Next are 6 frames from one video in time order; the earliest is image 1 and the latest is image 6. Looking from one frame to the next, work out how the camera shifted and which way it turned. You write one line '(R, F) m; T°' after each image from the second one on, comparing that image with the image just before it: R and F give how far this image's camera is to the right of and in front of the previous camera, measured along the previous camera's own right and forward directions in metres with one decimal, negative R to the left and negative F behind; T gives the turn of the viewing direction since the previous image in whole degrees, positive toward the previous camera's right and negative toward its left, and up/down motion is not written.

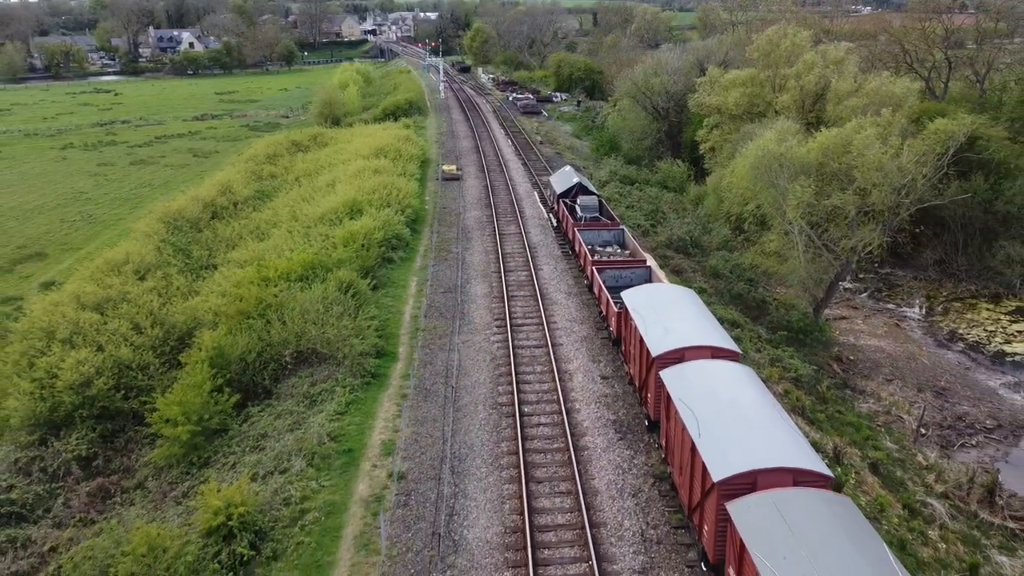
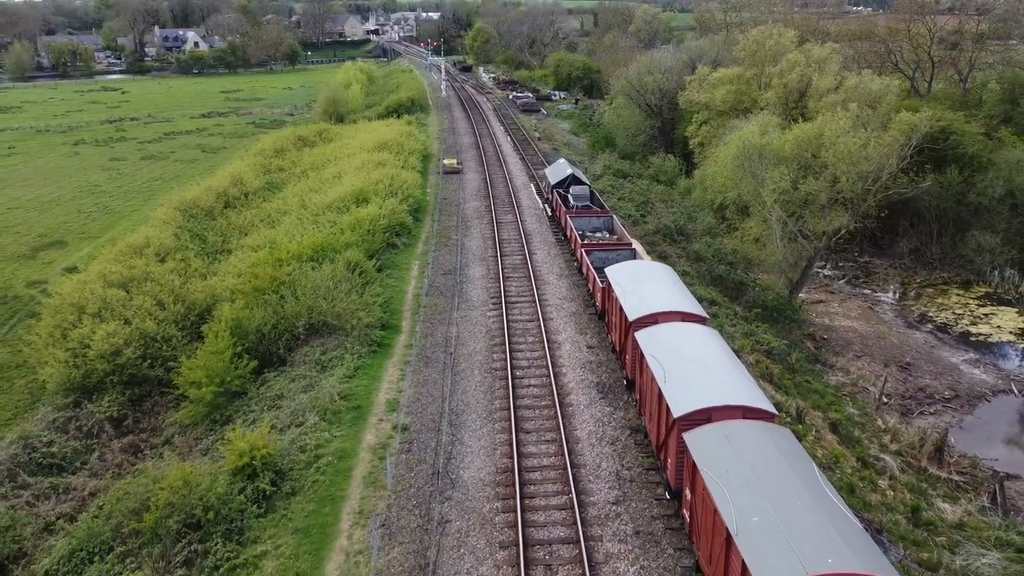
(+0.2, -2.0) m; 0°
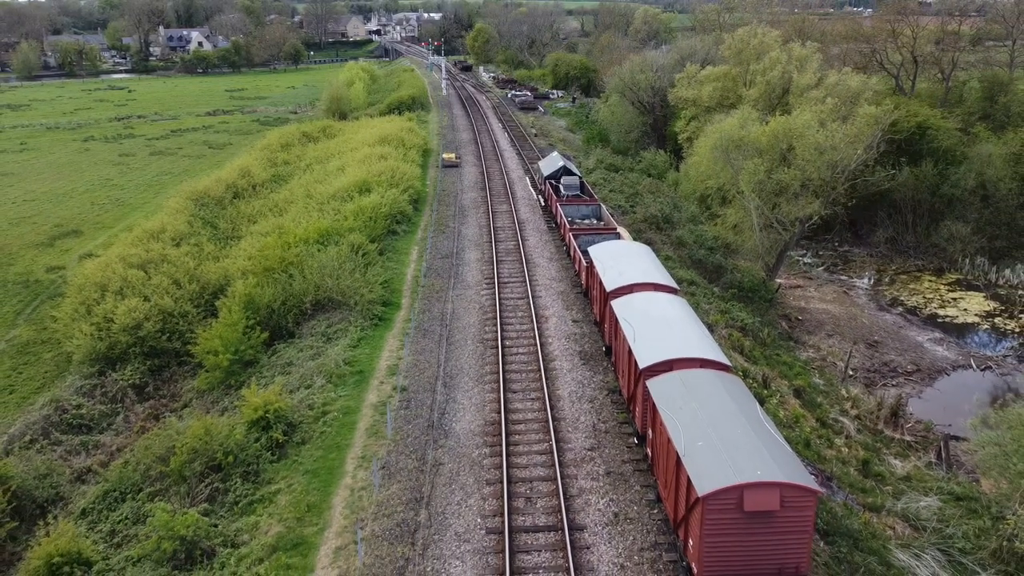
(+0.4, -2.0) m; 0°
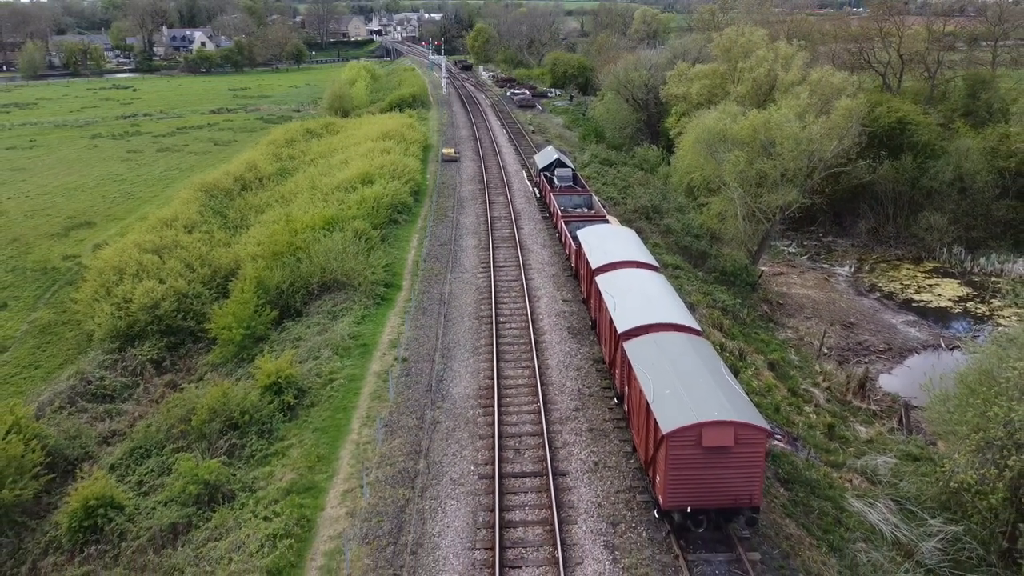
(+0.3, -1.7) m; 0°
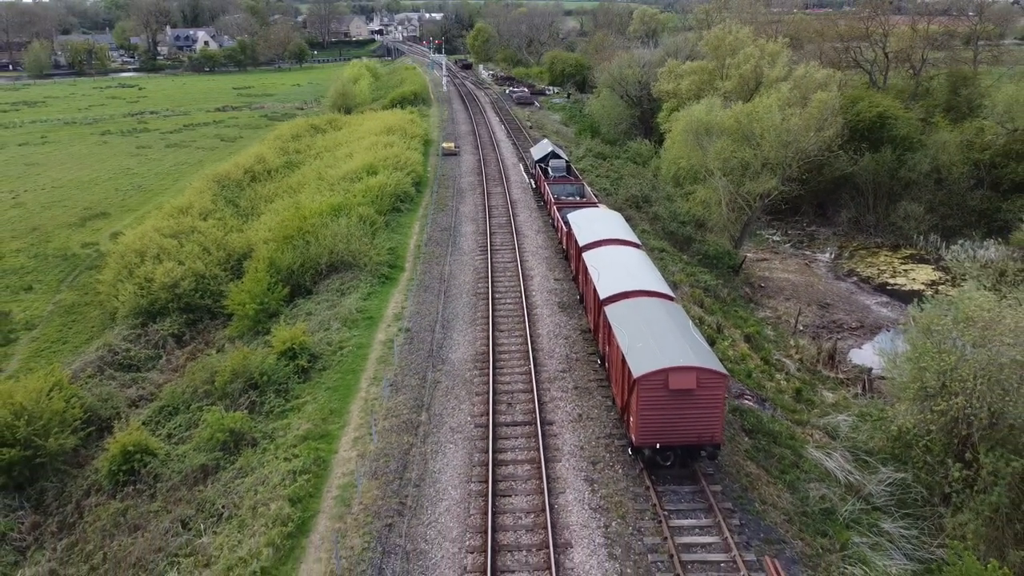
(+0.2, -2.0) m; 0°
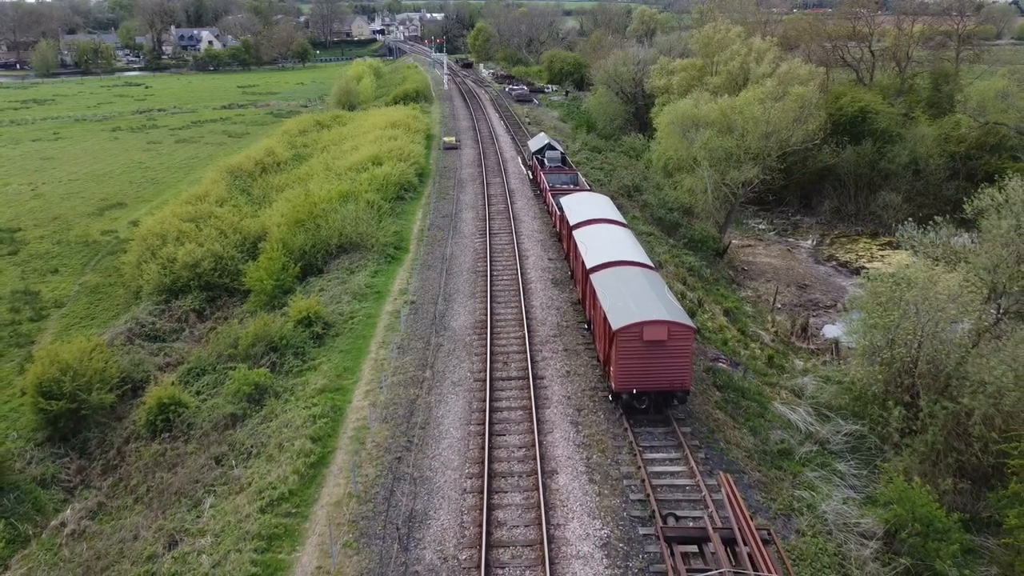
(+0.2, -2.3) m; 0°
